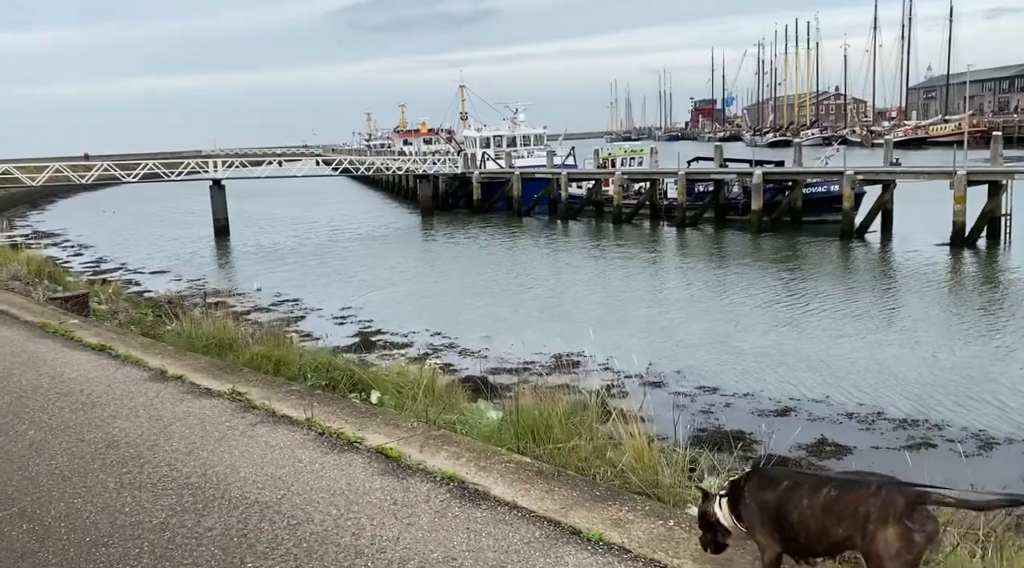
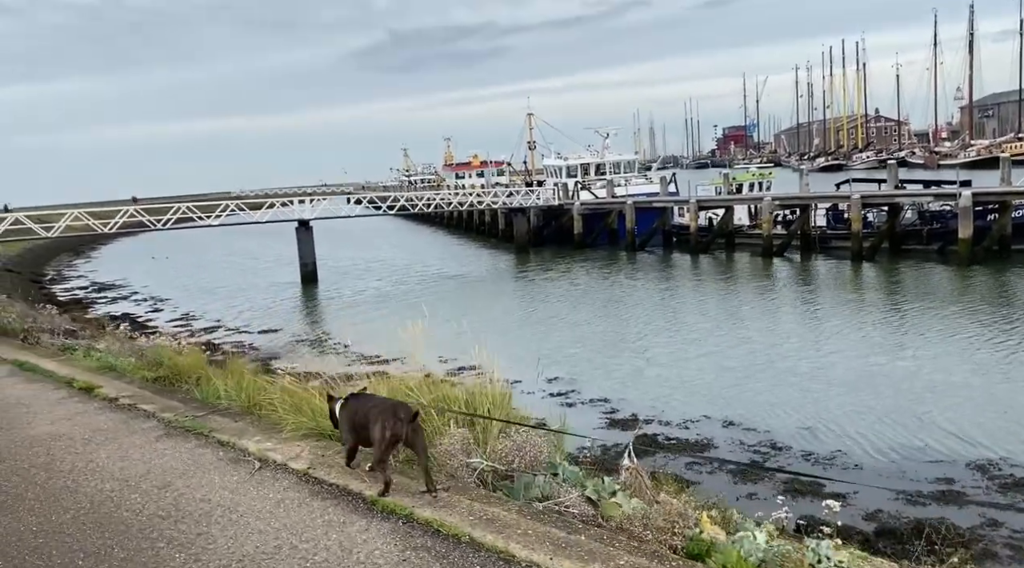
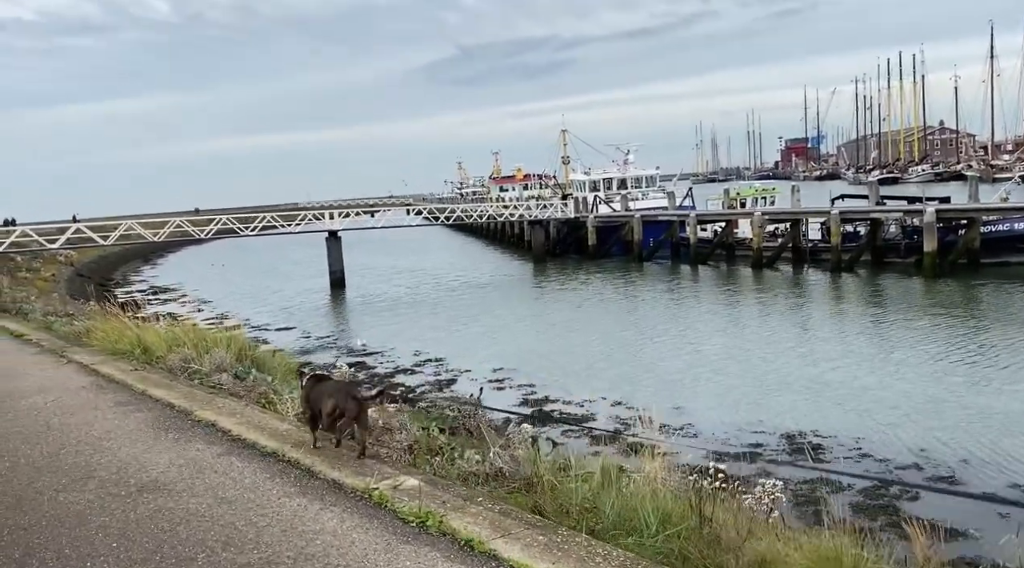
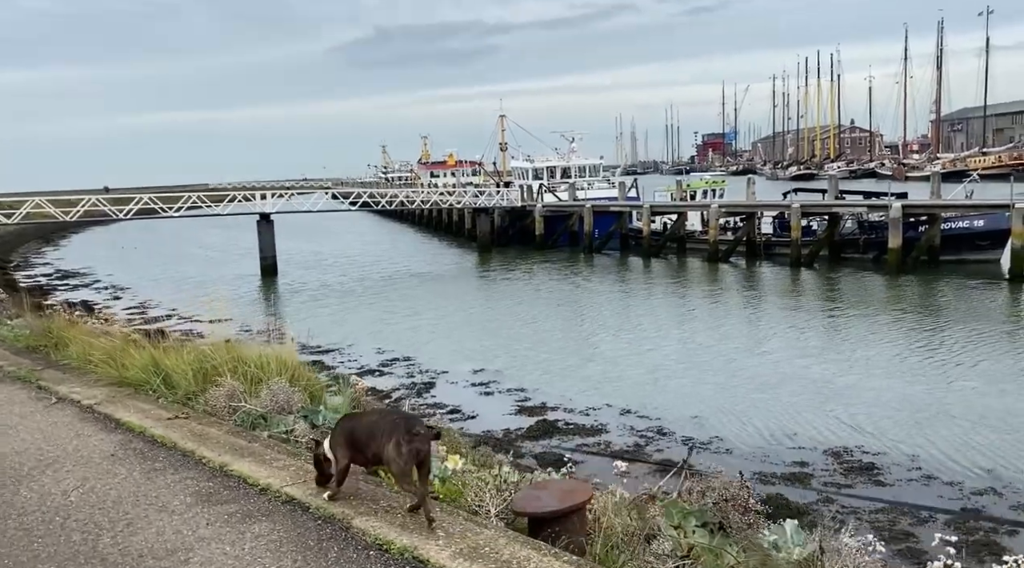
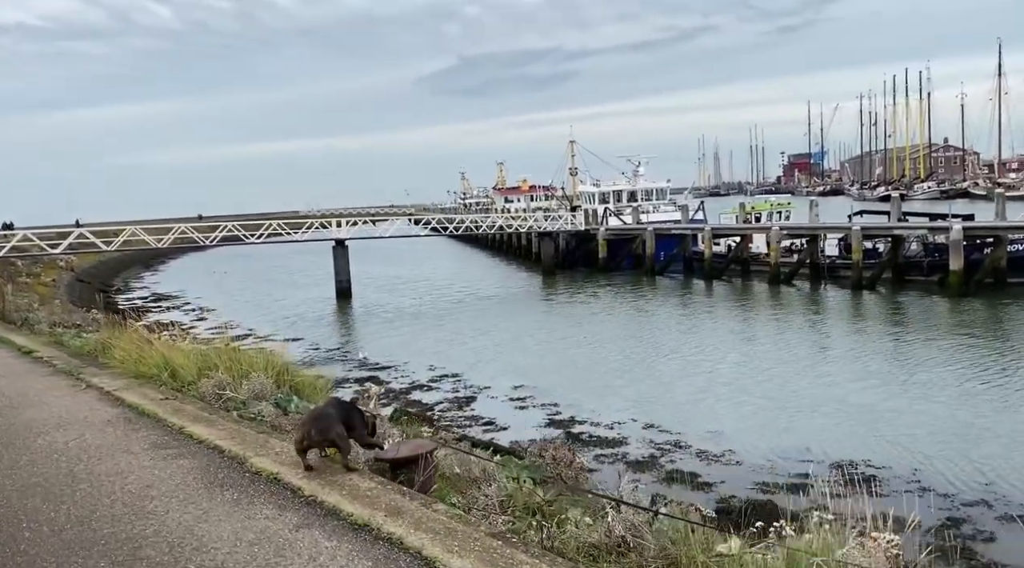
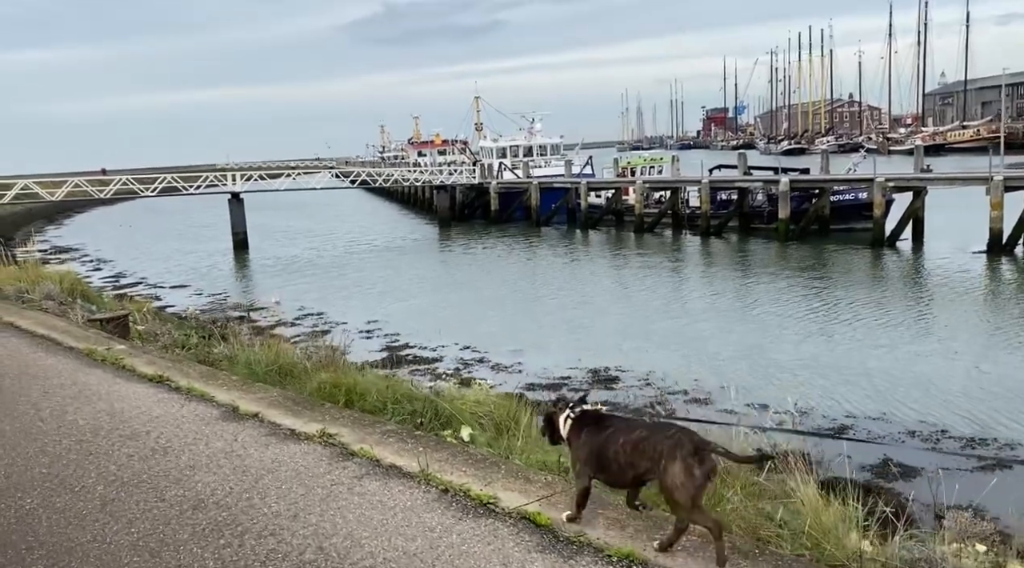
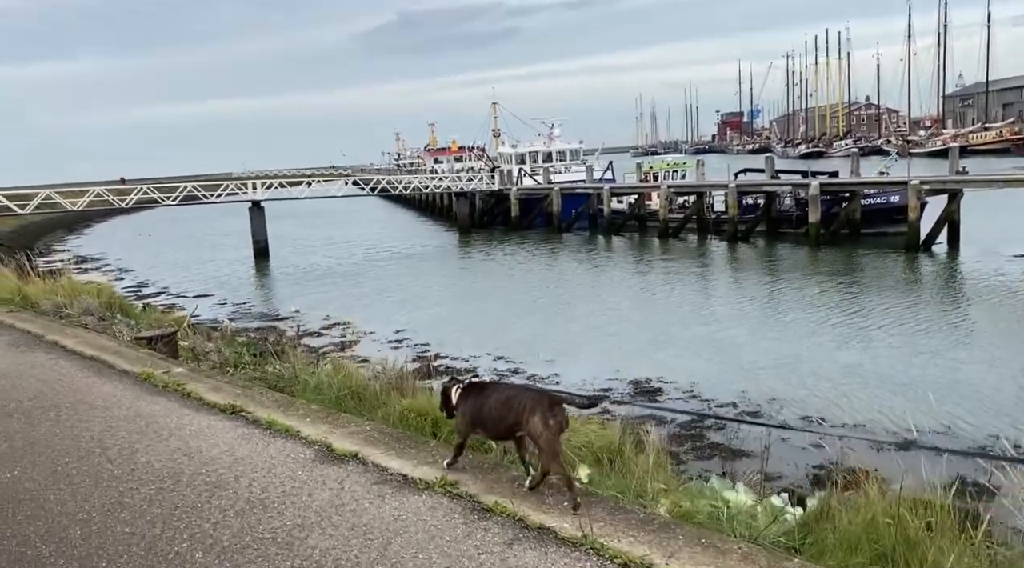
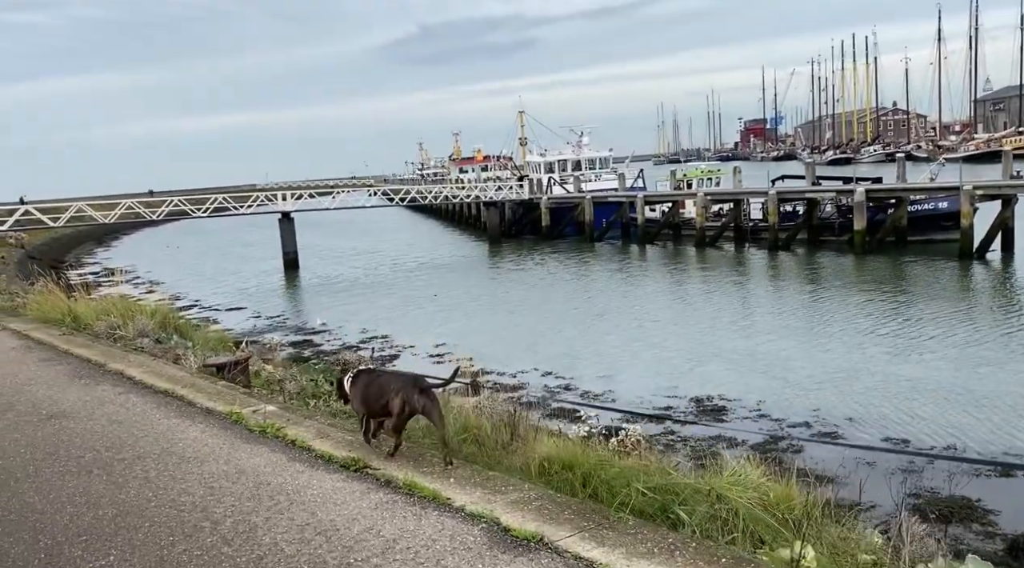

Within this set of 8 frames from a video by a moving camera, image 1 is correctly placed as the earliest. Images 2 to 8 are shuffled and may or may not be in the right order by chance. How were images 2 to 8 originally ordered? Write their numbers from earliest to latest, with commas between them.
6, 7, 8, 3, 5, 4, 2
